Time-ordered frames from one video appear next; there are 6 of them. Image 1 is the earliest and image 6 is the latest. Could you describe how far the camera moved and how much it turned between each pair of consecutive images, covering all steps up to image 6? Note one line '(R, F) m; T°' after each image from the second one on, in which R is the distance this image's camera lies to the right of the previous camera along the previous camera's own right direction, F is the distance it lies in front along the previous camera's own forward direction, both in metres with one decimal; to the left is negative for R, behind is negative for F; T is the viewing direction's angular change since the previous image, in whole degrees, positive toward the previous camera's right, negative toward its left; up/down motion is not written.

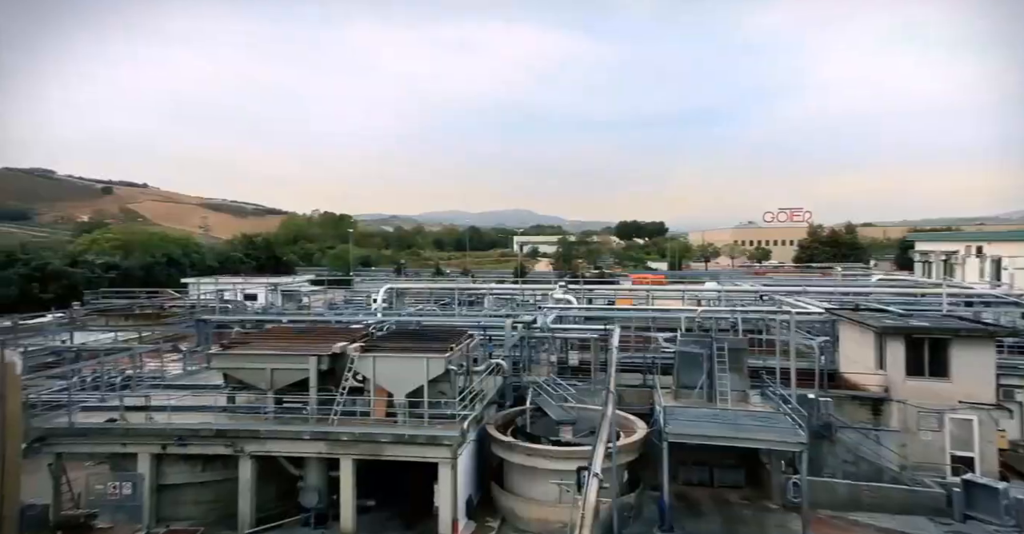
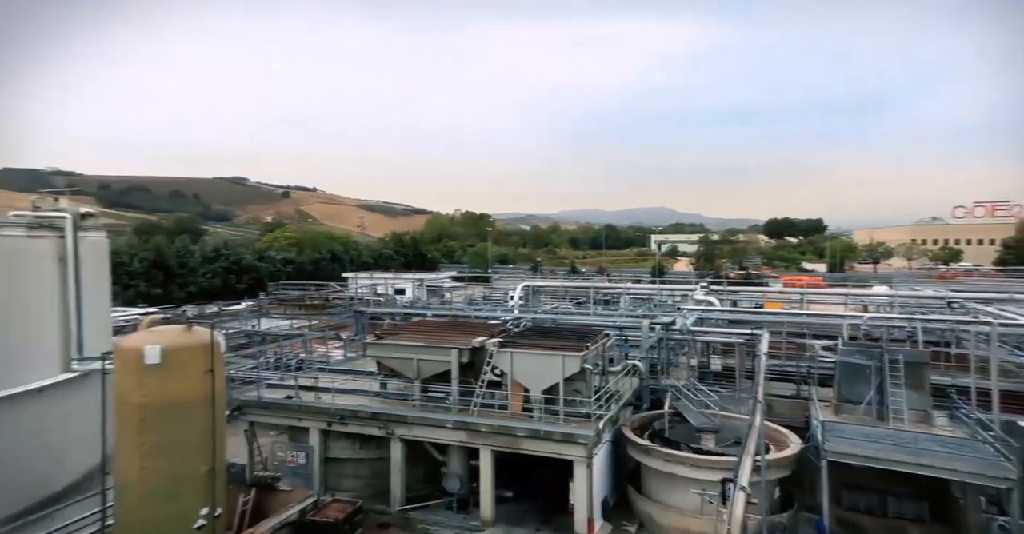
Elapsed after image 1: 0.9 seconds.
(-0.1, +0.1) m; -12°
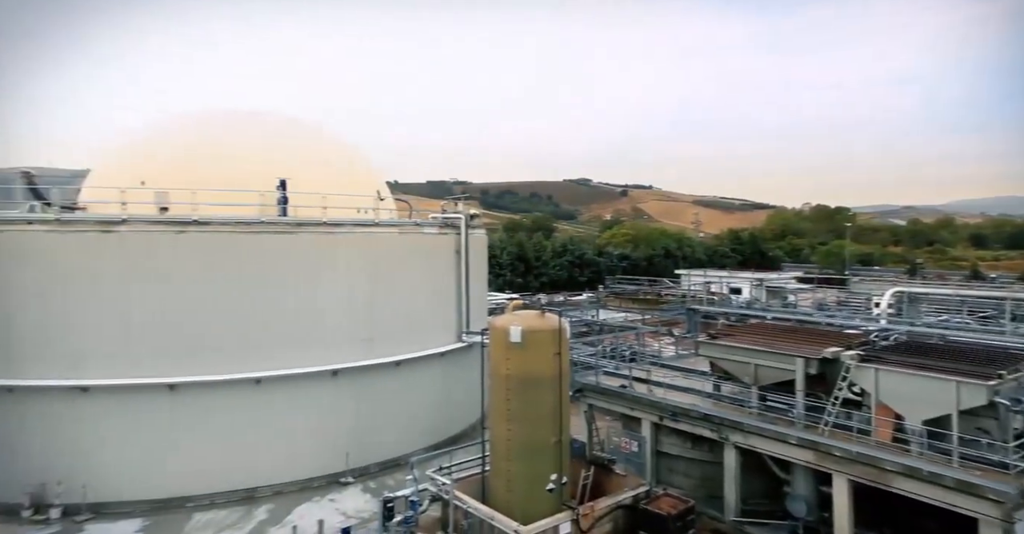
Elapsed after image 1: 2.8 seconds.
(-1.3, +1.8) m; -29°
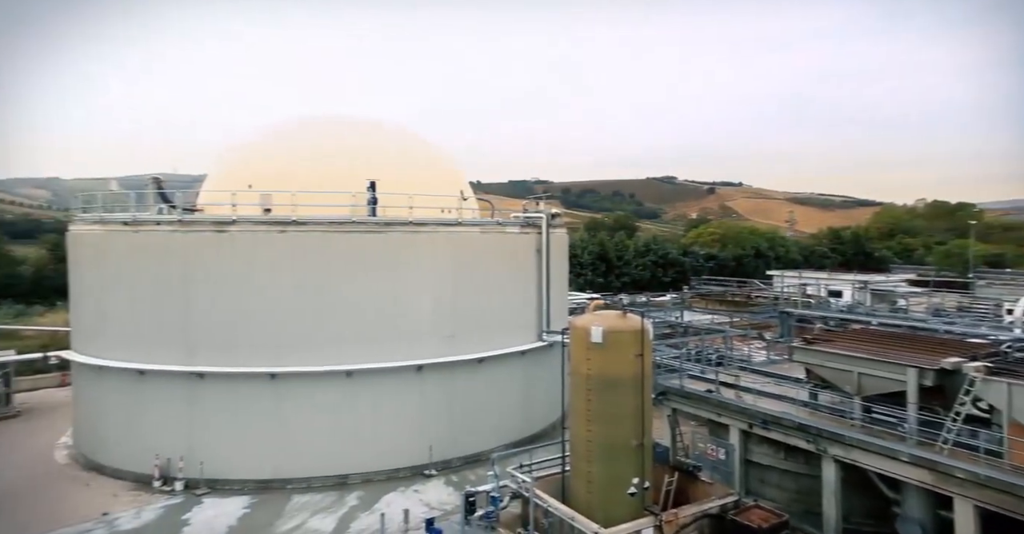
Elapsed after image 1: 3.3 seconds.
(-0.6, +1.8) m; -7°
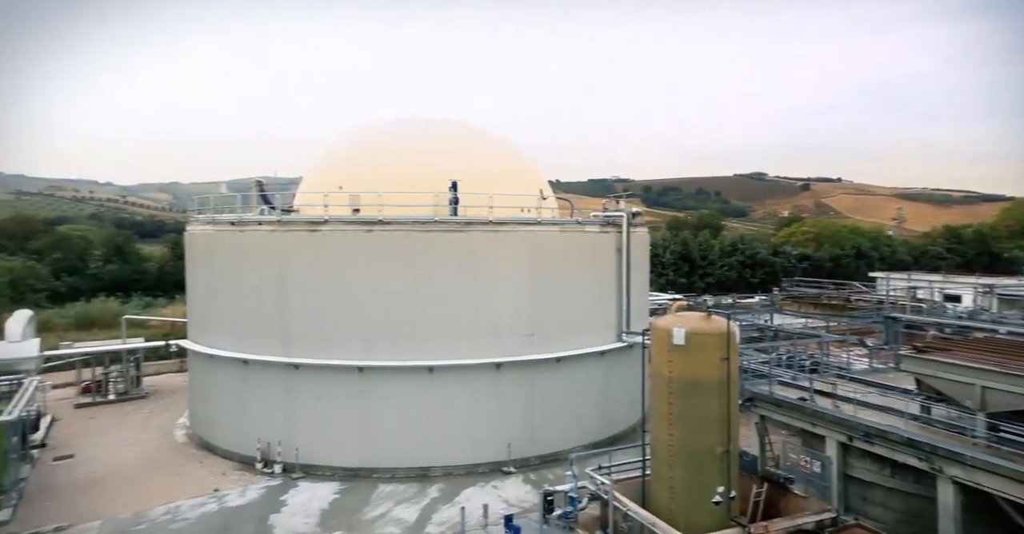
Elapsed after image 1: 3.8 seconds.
(-0.9, +3.1) m; -7°
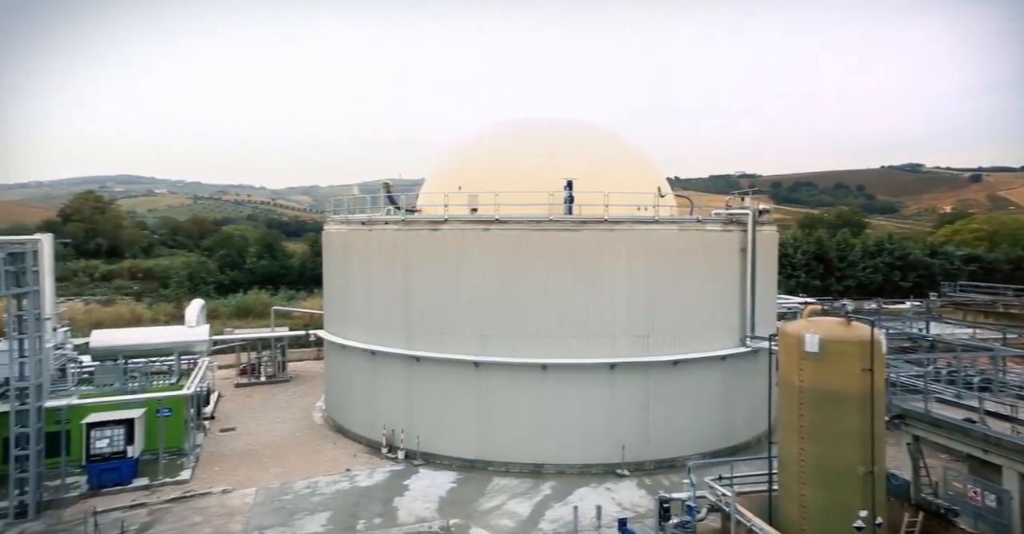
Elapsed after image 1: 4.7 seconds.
(-2.9, +9.1) m; -10°
